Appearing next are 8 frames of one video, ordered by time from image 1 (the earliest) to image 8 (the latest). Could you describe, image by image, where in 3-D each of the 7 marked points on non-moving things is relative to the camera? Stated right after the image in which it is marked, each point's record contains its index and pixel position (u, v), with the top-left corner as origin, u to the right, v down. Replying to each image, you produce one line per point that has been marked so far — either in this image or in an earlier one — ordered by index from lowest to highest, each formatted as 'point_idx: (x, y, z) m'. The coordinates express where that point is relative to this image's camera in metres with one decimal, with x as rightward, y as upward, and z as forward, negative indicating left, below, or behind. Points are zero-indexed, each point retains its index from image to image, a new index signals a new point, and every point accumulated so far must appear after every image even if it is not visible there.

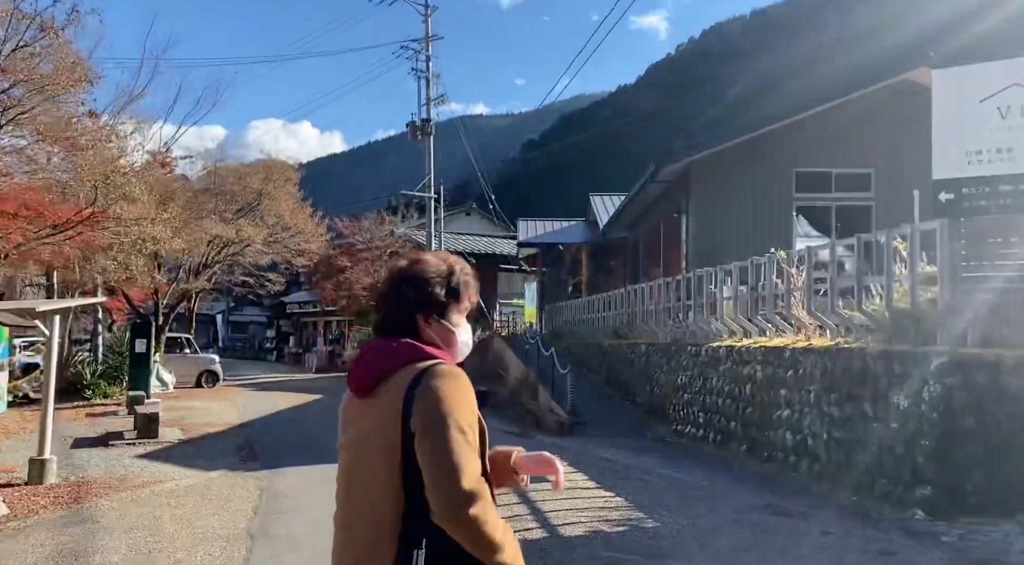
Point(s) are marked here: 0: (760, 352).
0: (+2.6, -0.7, +8.0) m
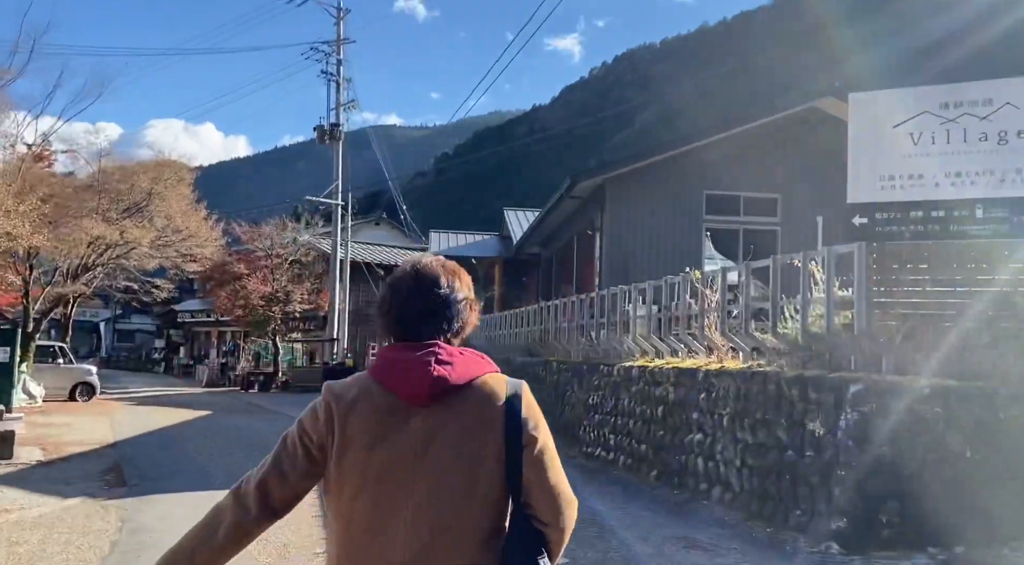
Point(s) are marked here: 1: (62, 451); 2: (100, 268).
0: (+1.6, -0.9, +7.7) m
1: (-6.1, -2.3, +10.5) m
2: (-10.7, +0.4, +19.9) m
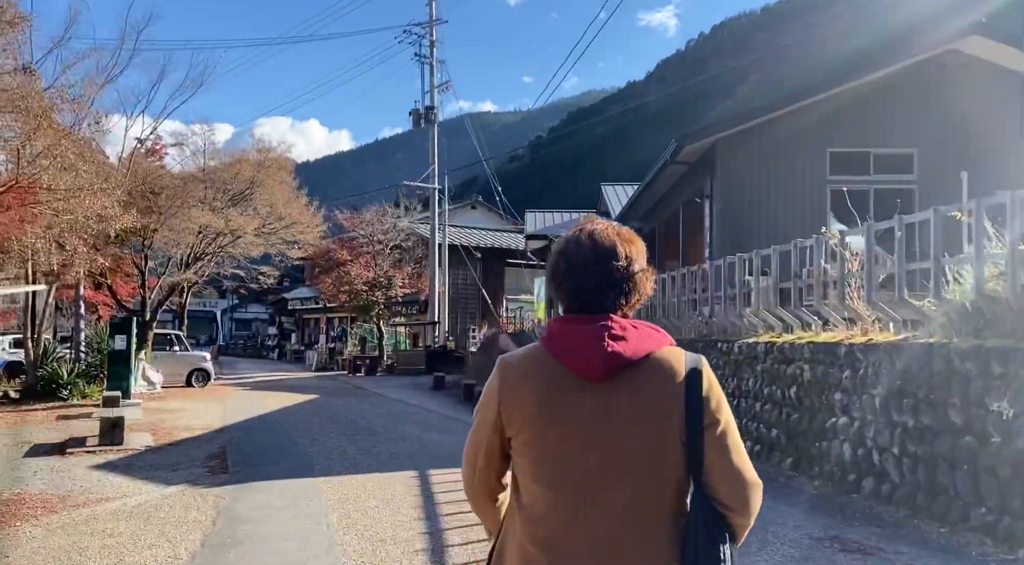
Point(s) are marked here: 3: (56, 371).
0: (+2.6, -0.6, +6.8) m
1: (-4.7, -2.1, +10.5) m
2: (-8.1, +0.7, +20.4) m
3: (-9.0, -1.8, +15.2) m
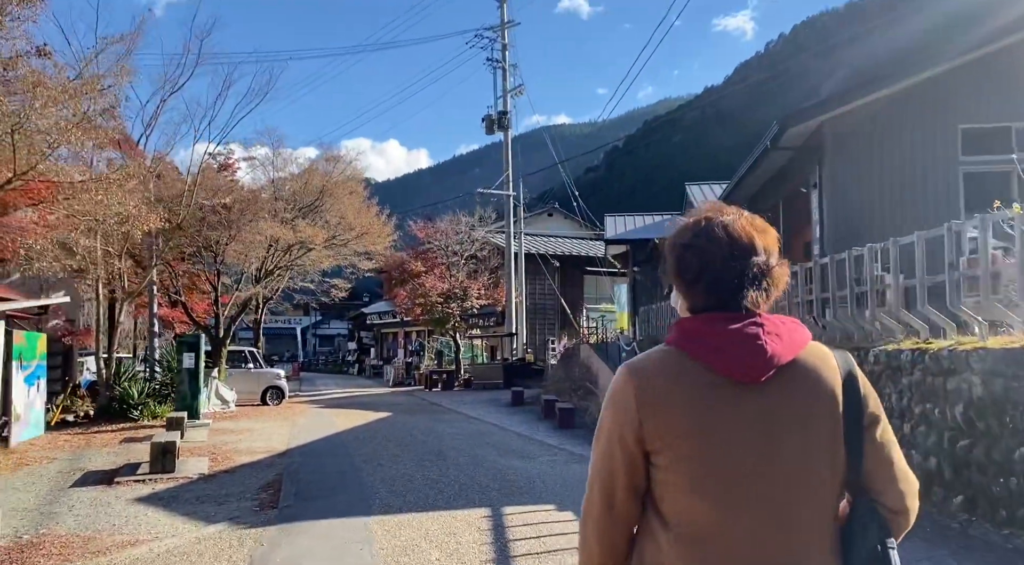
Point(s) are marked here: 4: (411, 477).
0: (+3.2, -0.5, +5.3) m
1: (-3.6, -2.3, +9.8) m
2: (-6.0, +0.3, +20.0) m
3: (-7.5, -2.1, +14.9) m
4: (-1.1, -2.1, +8.1) m
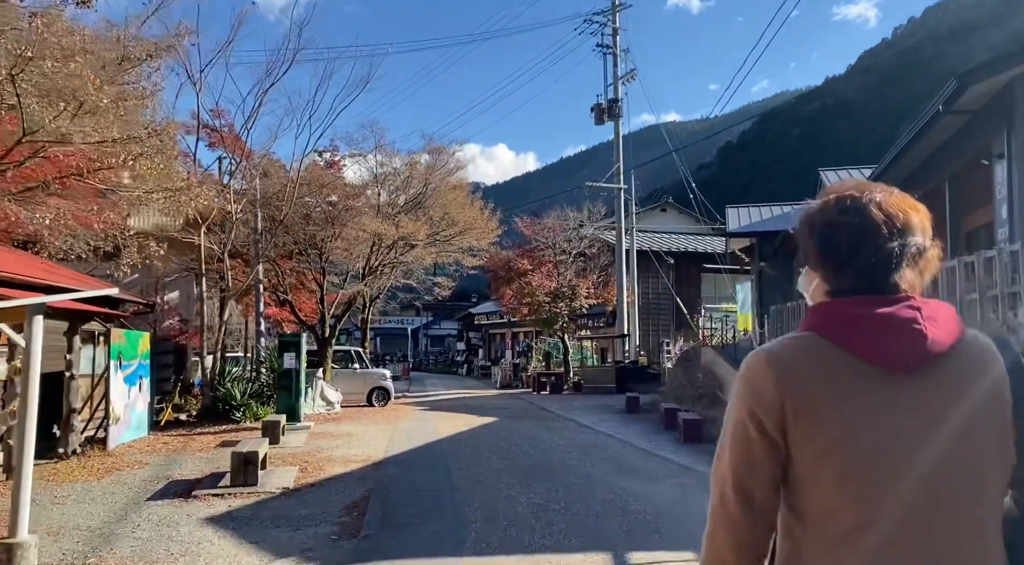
0: (+3.9, -0.4, +3.6) m
1: (-2.2, -2.2, +9.0) m
2: (-3.2, +0.3, +19.4) m
3: (-5.4, -2.1, +14.6) m
4: (0.0, -2.0, +7.0) m
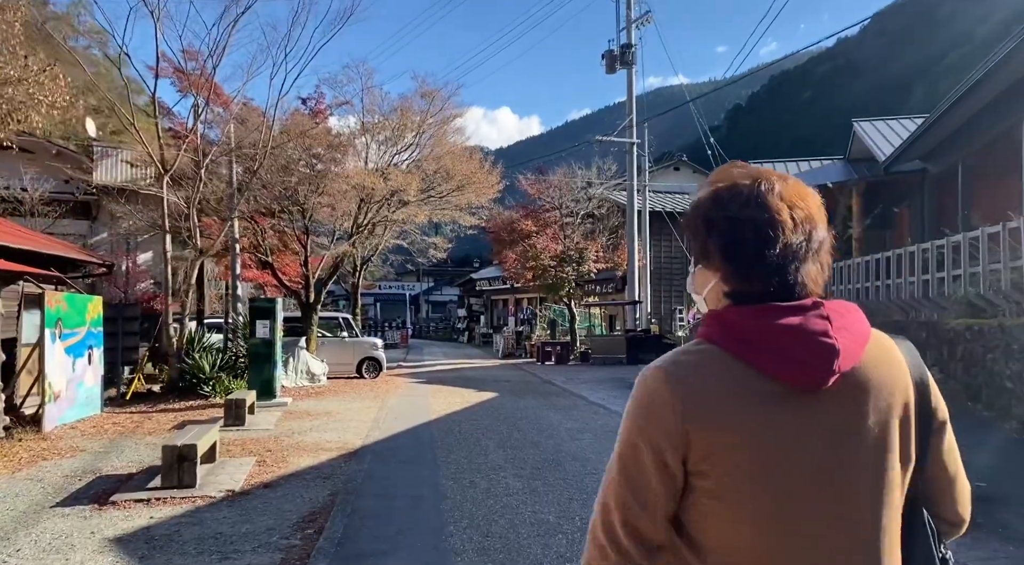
0: (+3.9, -0.2, +2.0) m
1: (-2.2, -1.8, +7.4) m
2: (-3.2, +1.2, +17.8) m
3: (-5.3, -1.4, +13.0) m
4: (0.0, -1.6, +5.4) m
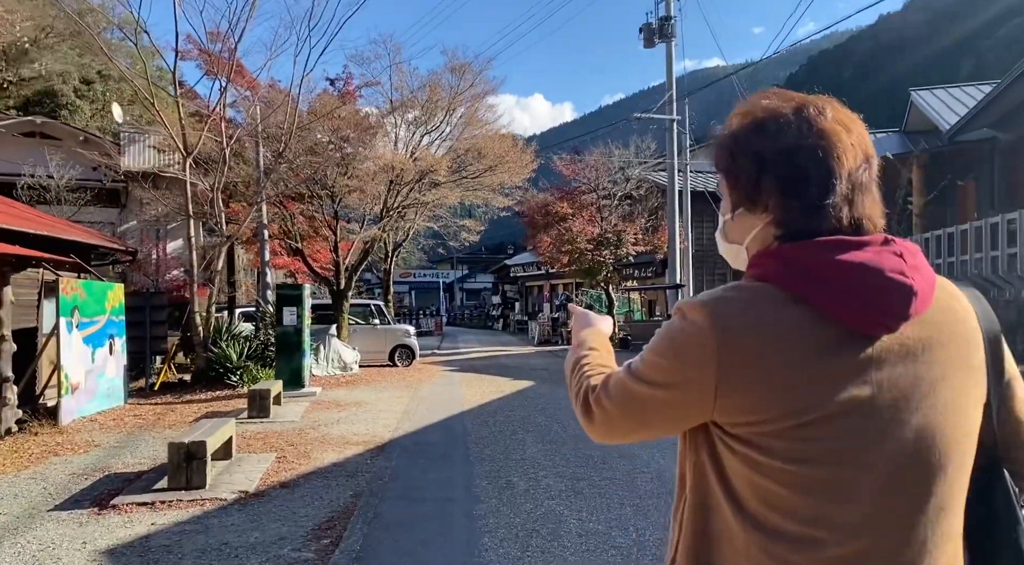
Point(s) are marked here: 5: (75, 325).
0: (+4.0, -0.1, +1.1) m
1: (-1.9, -1.6, +6.9) m
2: (-2.4, +1.6, +17.2) m
3: (-4.7, -1.2, +12.6) m
4: (+0.3, -1.5, +4.7) m
5: (-5.3, -0.5, +9.3) m
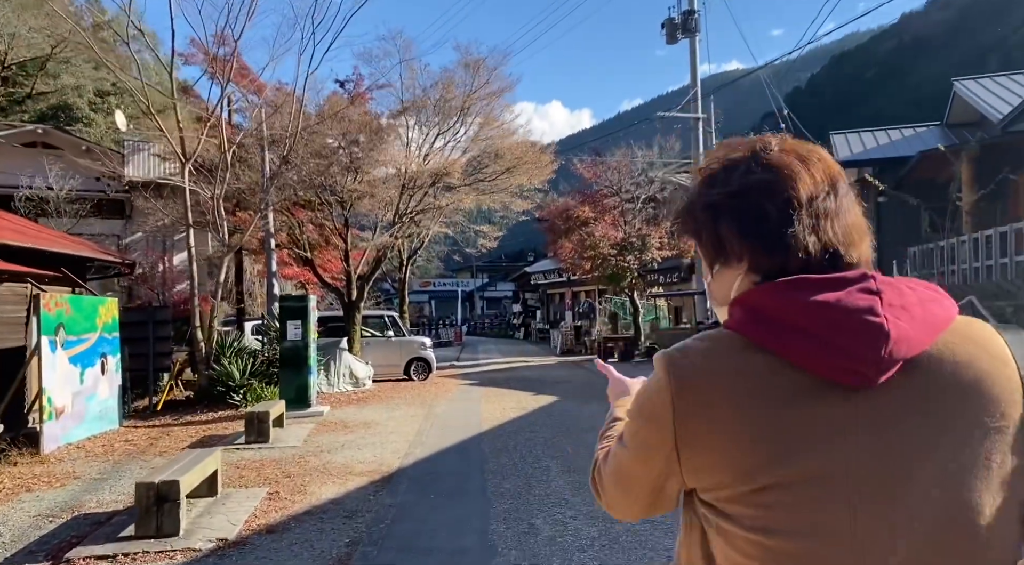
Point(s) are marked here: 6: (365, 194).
0: (+4.0, 0.0, +0.2) m
1: (-1.7, -1.7, +6.1) m
2: (-2.0, +1.4, +16.4) m
3: (-4.4, -1.4, +11.8) m
4: (+0.4, -1.5, +3.9) m
5: (-5.1, -0.7, +8.6) m
6: (-2.8, +1.7, +14.7) m
